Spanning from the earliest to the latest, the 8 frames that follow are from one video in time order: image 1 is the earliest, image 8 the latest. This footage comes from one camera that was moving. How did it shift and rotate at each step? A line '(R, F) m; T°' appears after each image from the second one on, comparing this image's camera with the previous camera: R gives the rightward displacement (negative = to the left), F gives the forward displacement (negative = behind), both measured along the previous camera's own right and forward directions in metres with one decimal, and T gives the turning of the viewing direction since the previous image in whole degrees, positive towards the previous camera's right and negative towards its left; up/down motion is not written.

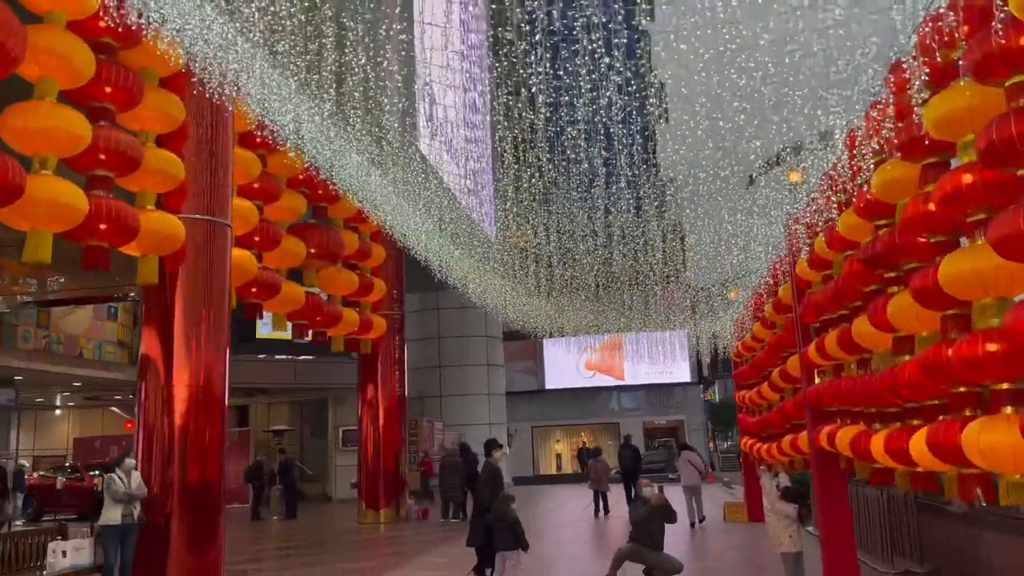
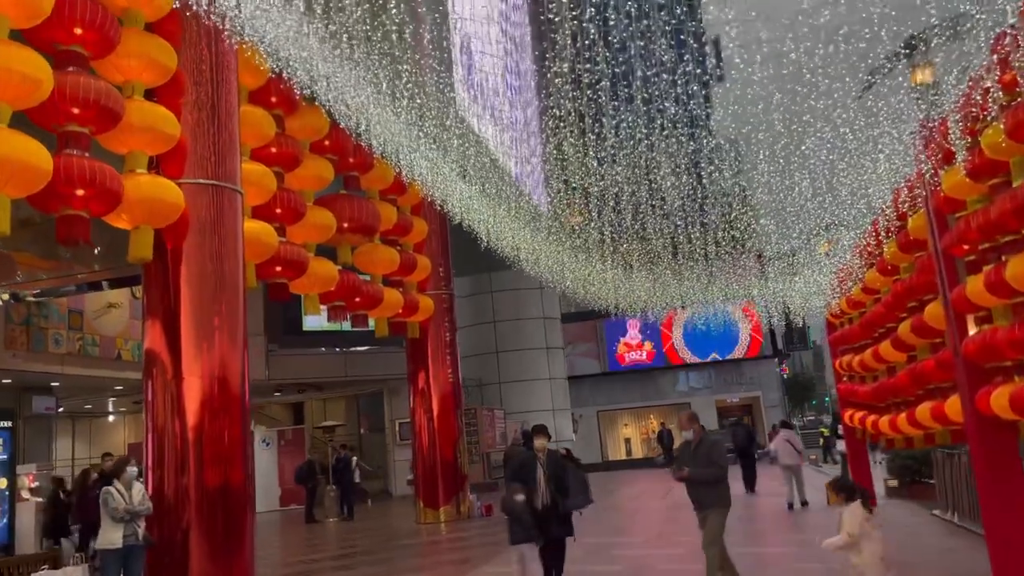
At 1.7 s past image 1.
(0.0, +1.0) m; -4°
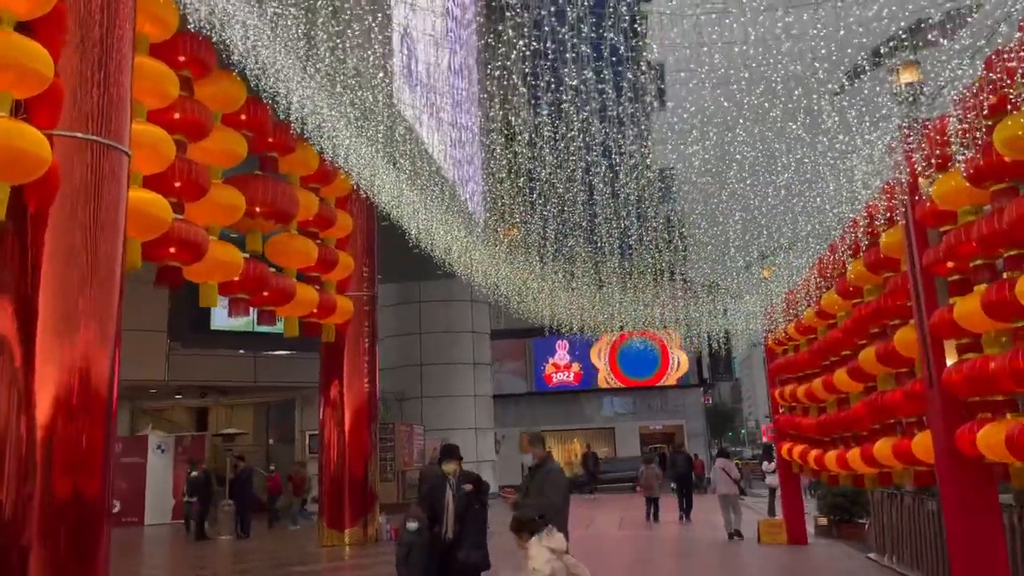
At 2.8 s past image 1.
(0.0, +0.6) m; +5°
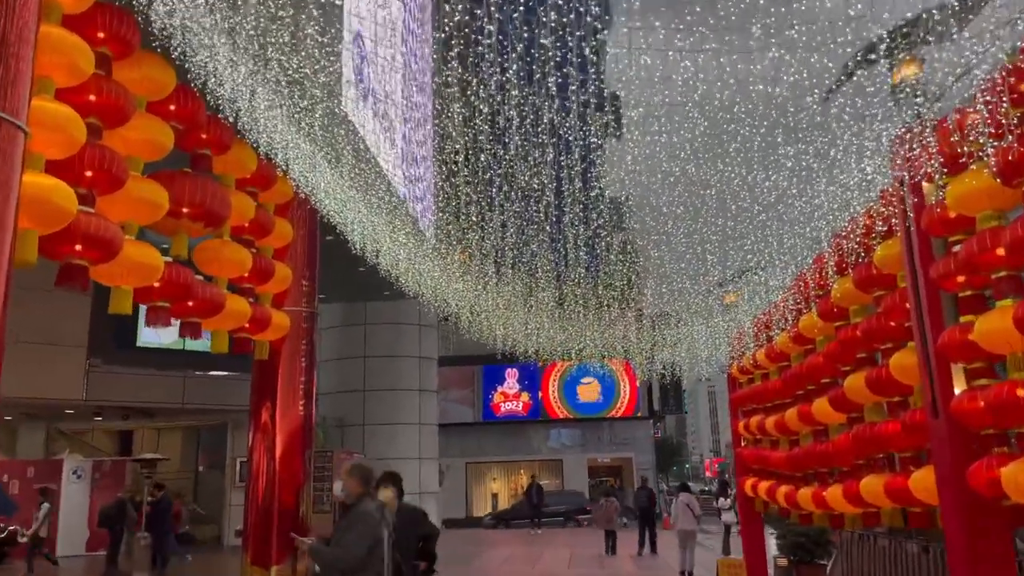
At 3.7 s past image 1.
(0.0, +0.5) m; +4°
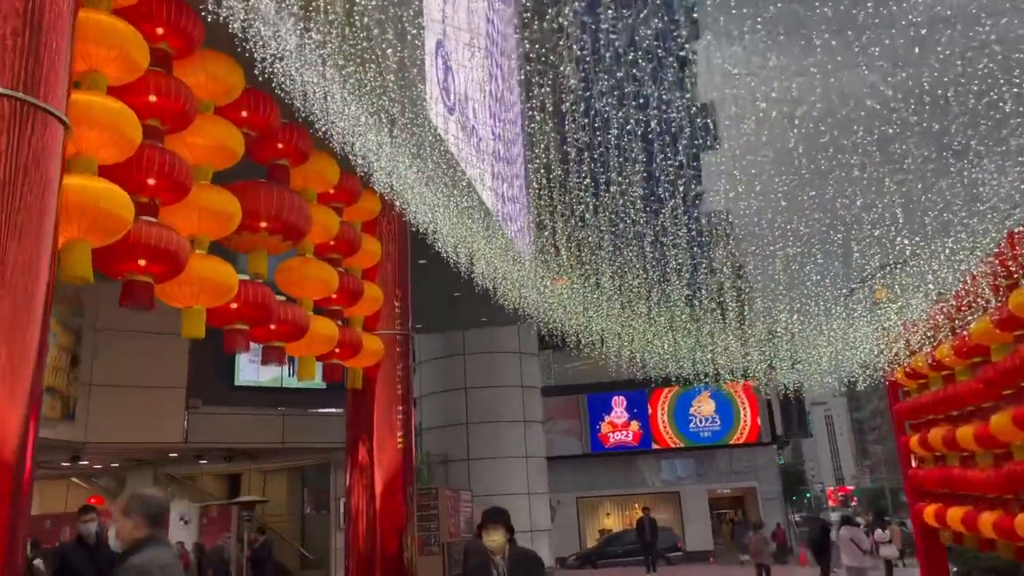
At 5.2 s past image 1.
(-0.1, +0.8) m; -7°
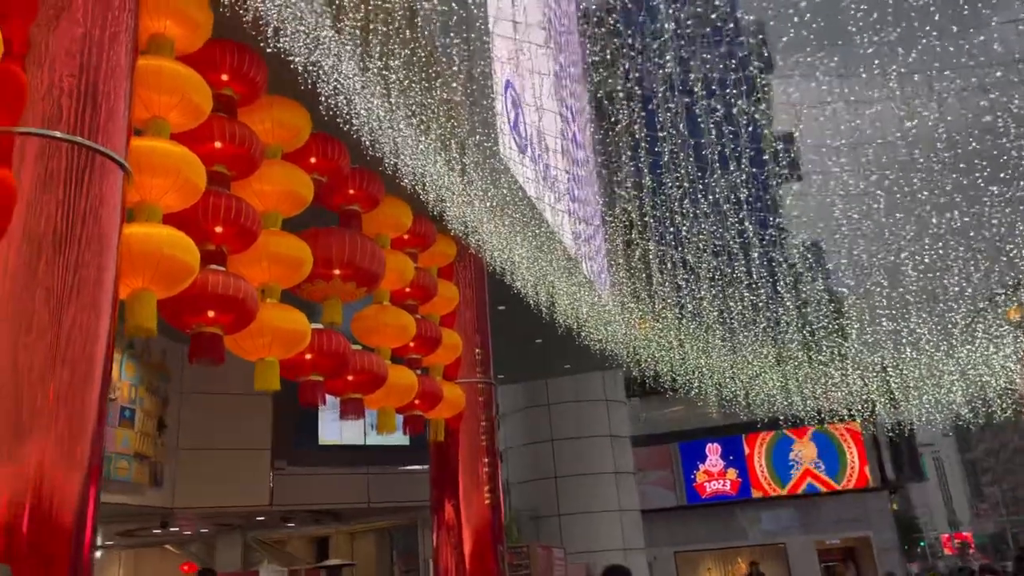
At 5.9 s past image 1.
(0.0, +0.4) m; -6°
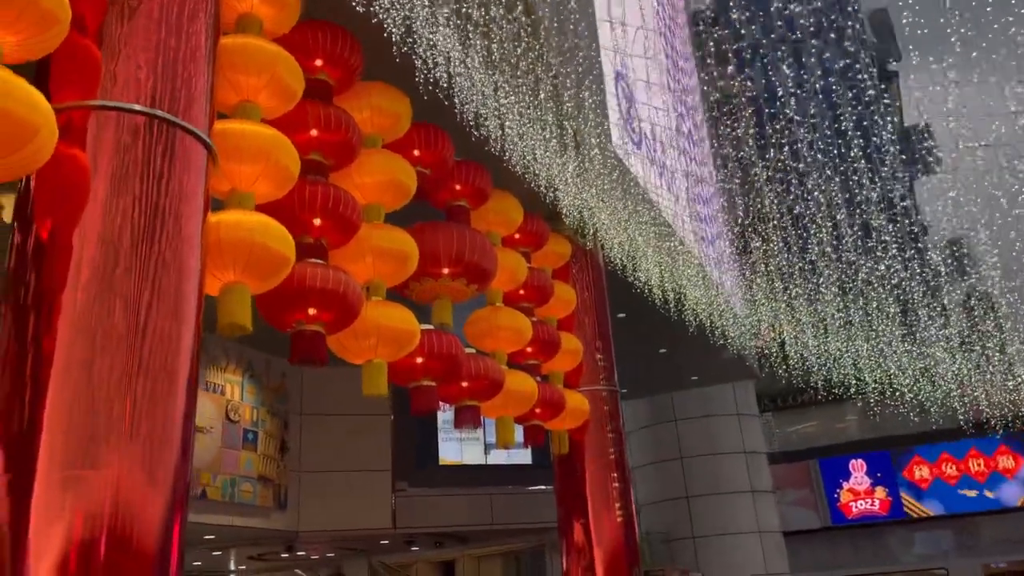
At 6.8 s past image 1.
(-0.1, +0.5) m; -8°
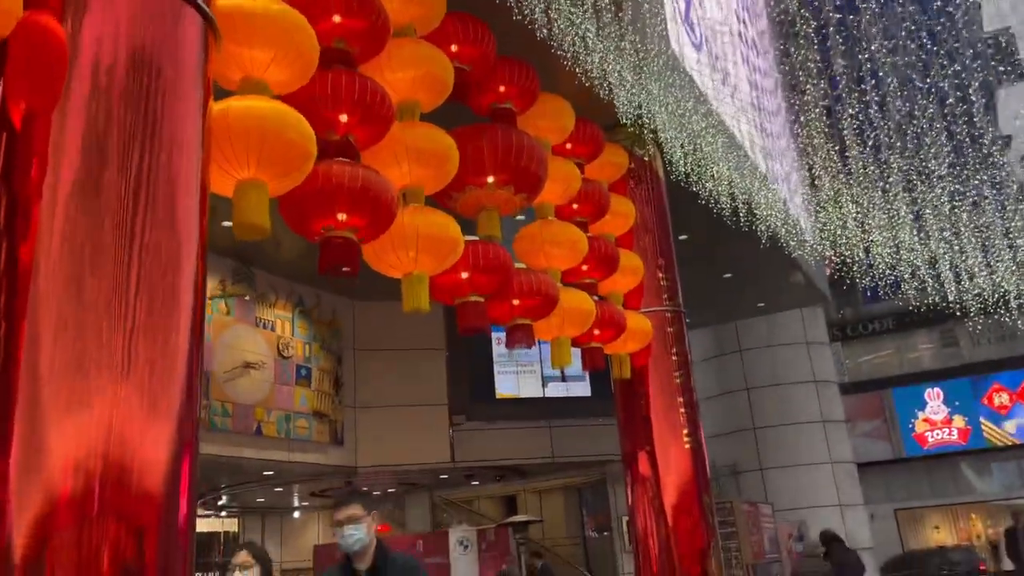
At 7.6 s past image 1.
(0.0, +0.4) m; -4°
